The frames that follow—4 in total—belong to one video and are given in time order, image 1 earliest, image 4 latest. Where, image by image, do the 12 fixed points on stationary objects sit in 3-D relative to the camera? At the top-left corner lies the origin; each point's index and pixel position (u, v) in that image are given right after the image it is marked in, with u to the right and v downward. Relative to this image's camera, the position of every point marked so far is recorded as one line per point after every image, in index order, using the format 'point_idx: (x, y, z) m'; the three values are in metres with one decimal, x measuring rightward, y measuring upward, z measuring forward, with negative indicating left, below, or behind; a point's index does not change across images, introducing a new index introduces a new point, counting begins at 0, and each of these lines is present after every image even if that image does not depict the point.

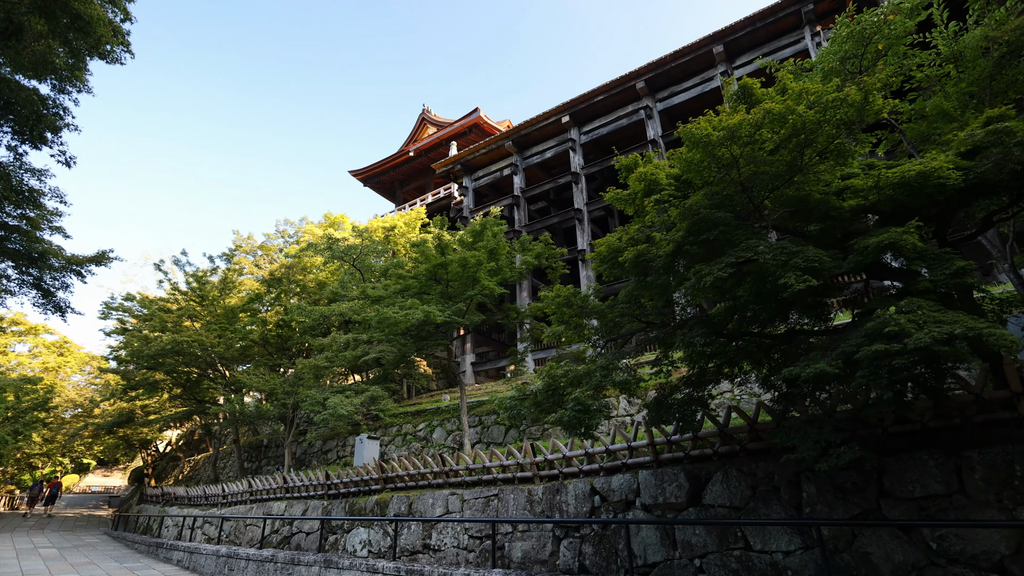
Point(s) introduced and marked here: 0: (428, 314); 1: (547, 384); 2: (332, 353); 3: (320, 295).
0: (-1.6, -0.5, +10.1) m
1: (+0.4, -1.1, +5.9) m
2: (-4.1, -1.5, +12.3) m
3: (-6.5, -0.2, +17.7) m
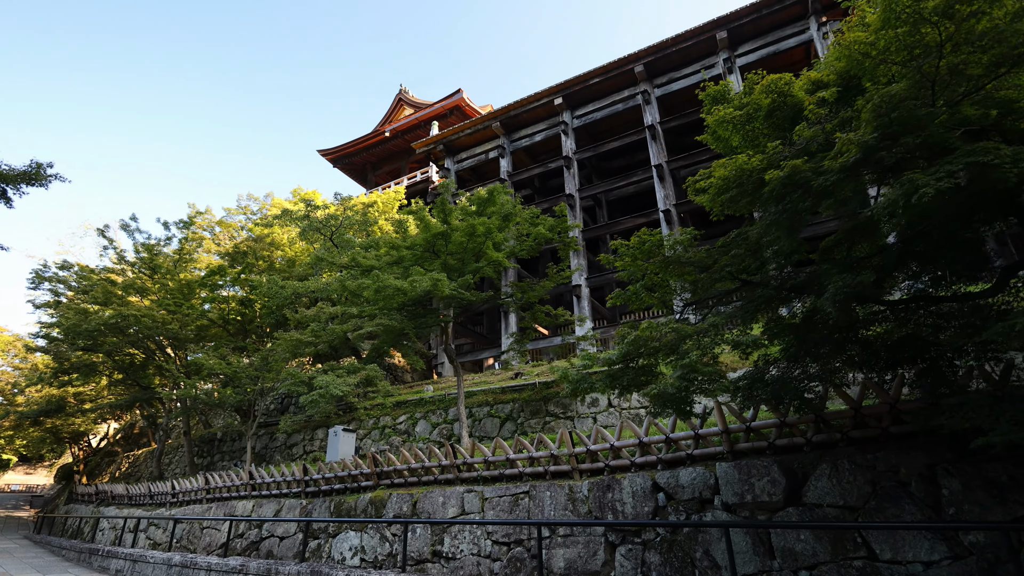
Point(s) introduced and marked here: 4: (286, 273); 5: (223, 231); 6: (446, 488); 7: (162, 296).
0: (-1.3, 0.0, +8.8) m
1: (+1.0, -0.6, +4.8) m
2: (-4.0, -0.8, +10.7) m
3: (-6.8, +0.5, +15.9) m
4: (-6.9, +0.5, +16.0) m
5: (-10.1, +2.0, +18.2) m
6: (-0.9, -2.7, +7.1) m
7: (-10.3, -0.2, +15.4) m
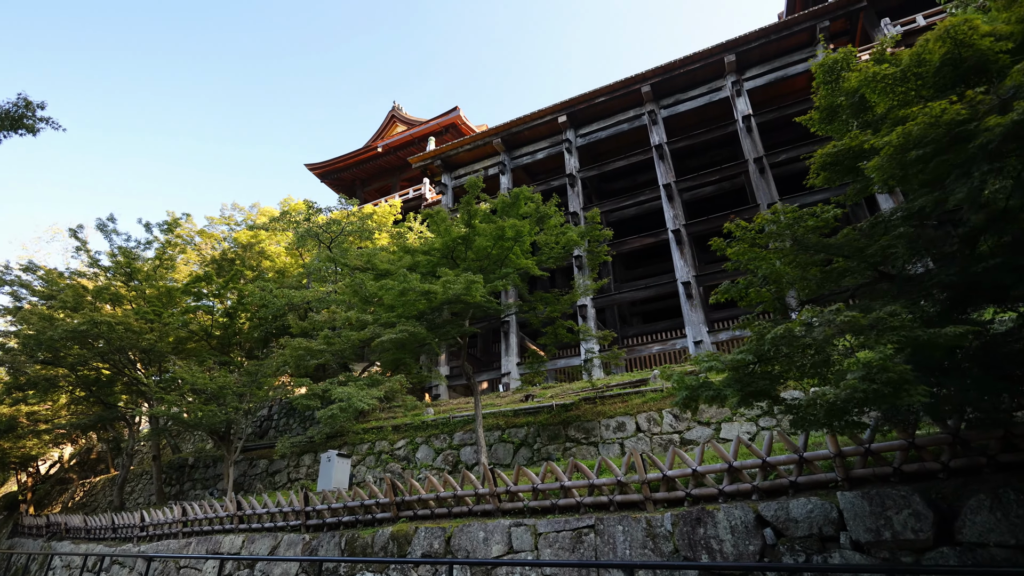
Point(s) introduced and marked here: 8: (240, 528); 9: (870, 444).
0: (-0.7, 0.0, +7.9) m
1: (+1.7, -0.5, +3.9) m
2: (-3.6, -1.0, +9.6) m
3: (-6.5, +0.1, +14.8) m
4: (-6.6, +0.1, +14.8) m
5: (-9.9, +1.6, +16.9) m
6: (-0.3, -2.7, +6.1) m
7: (-10.0, -0.5, +14.0) m
8: (-4.5, -4.0, +8.6) m
9: (+3.1, -1.4, +4.6) m
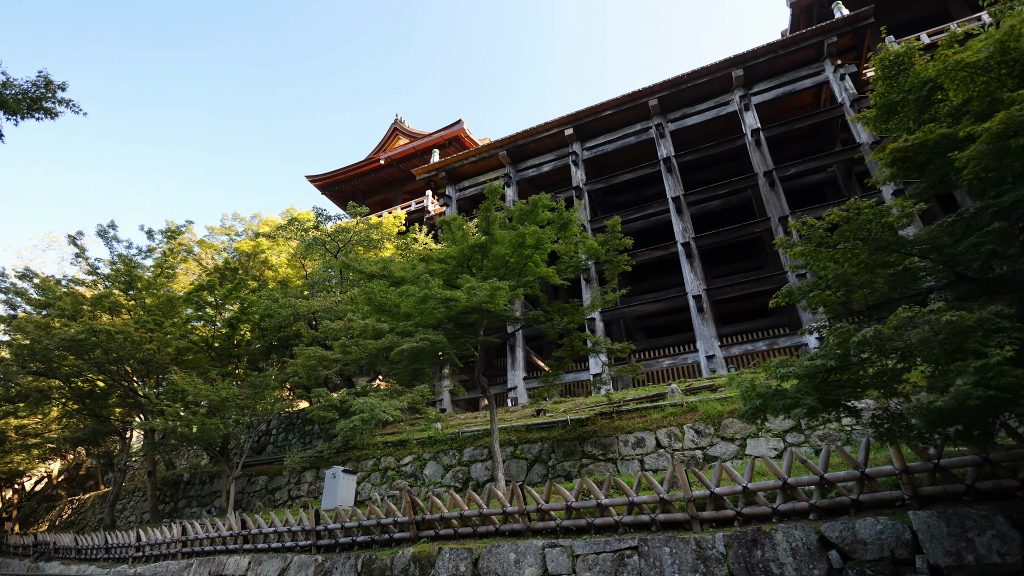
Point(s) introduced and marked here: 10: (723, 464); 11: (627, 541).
0: (-0.4, -0.2, +7.6) m
1: (+2.1, -0.5, +3.7) m
2: (-3.2, -1.1, +9.3) m
3: (-6.2, -0.1, +14.4) m
4: (-6.4, -0.1, +14.5) m
5: (-9.7, +1.3, +16.6) m
6: (+0.1, -2.8, +5.7) m
7: (-9.7, -0.7, +13.6) m
8: (-4.2, -4.1, +8.1) m
9: (+3.5, -1.4, +4.3) m
10: (+2.1, -1.8, +5.2) m
11: (+1.1, -2.5, +5.1) m
